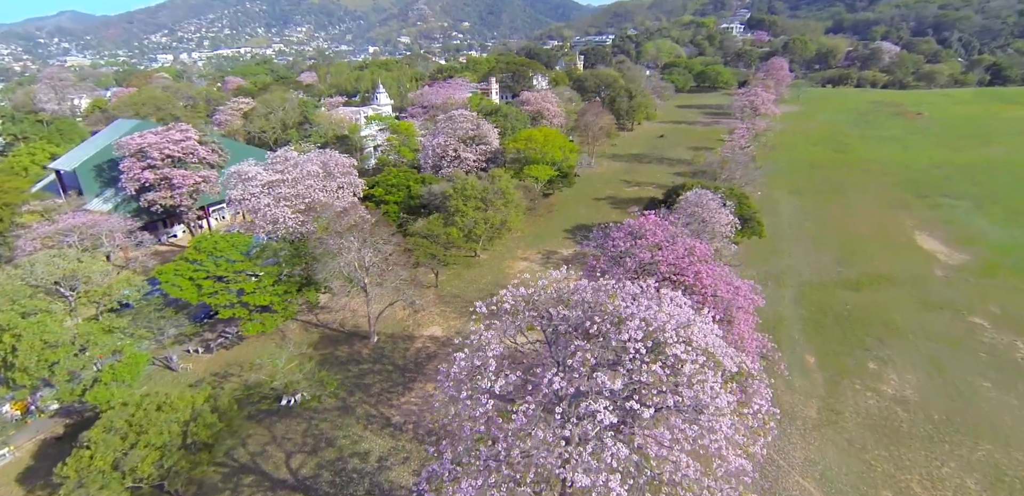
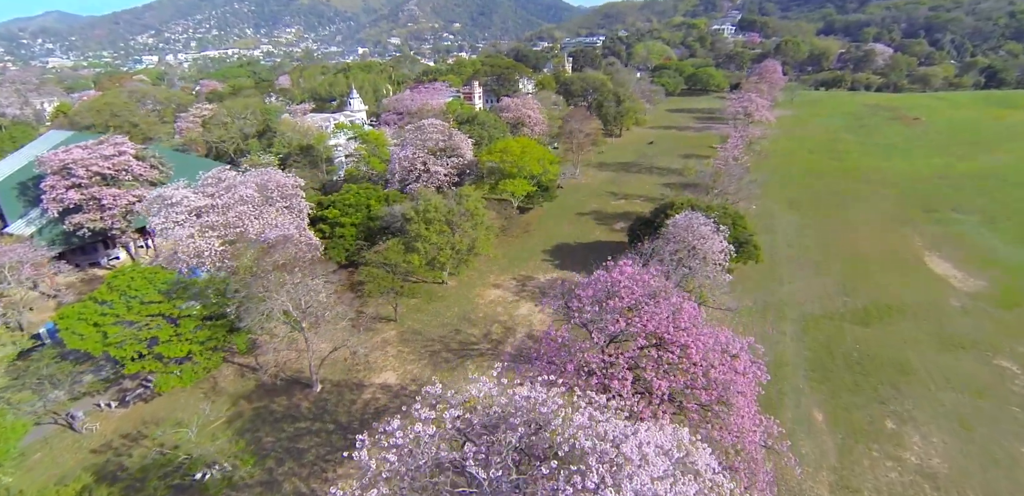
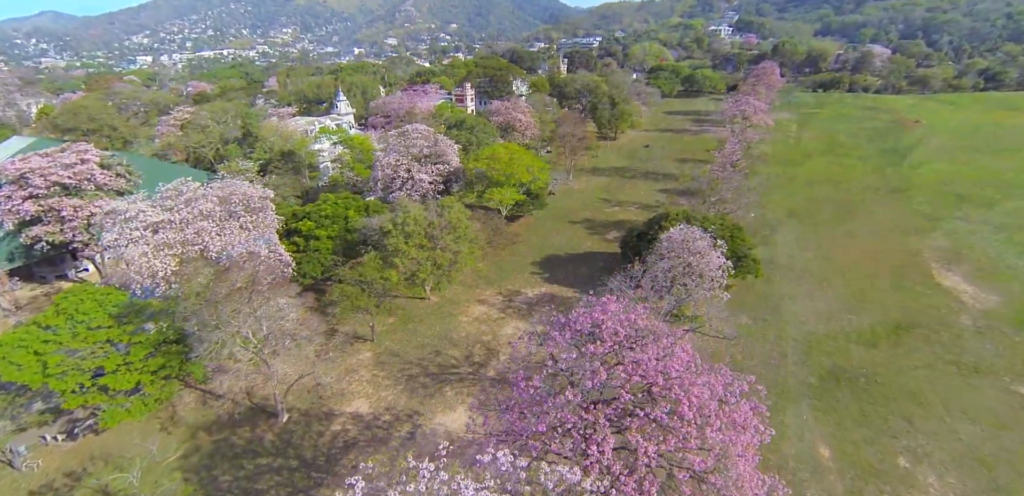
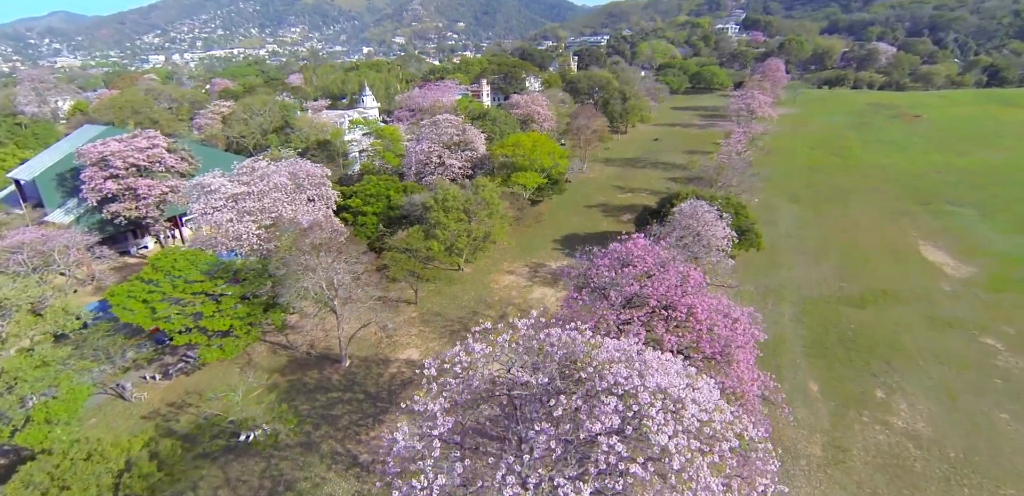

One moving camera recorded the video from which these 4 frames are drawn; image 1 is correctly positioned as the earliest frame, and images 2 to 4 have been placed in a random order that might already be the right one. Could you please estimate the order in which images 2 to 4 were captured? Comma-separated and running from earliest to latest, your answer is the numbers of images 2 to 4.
4, 2, 3
